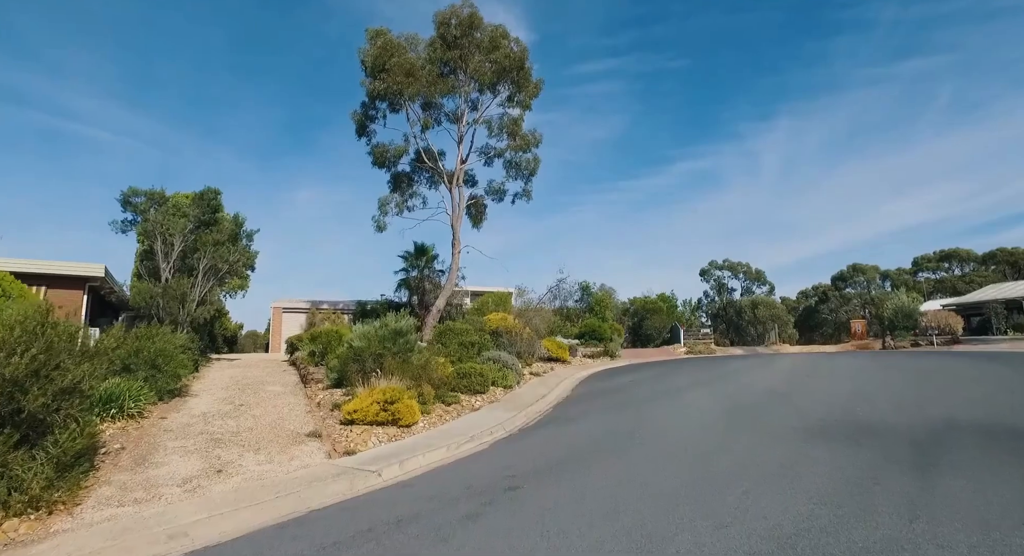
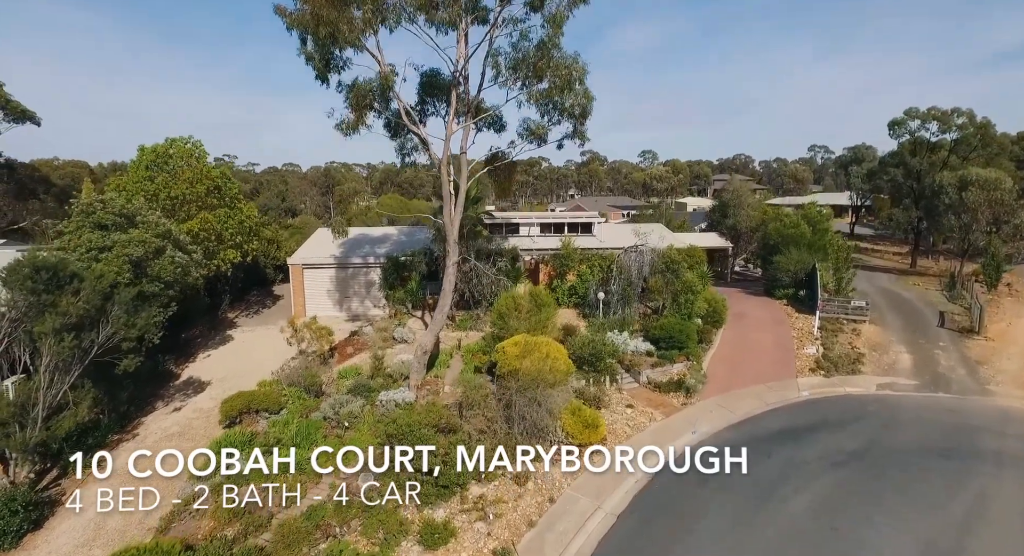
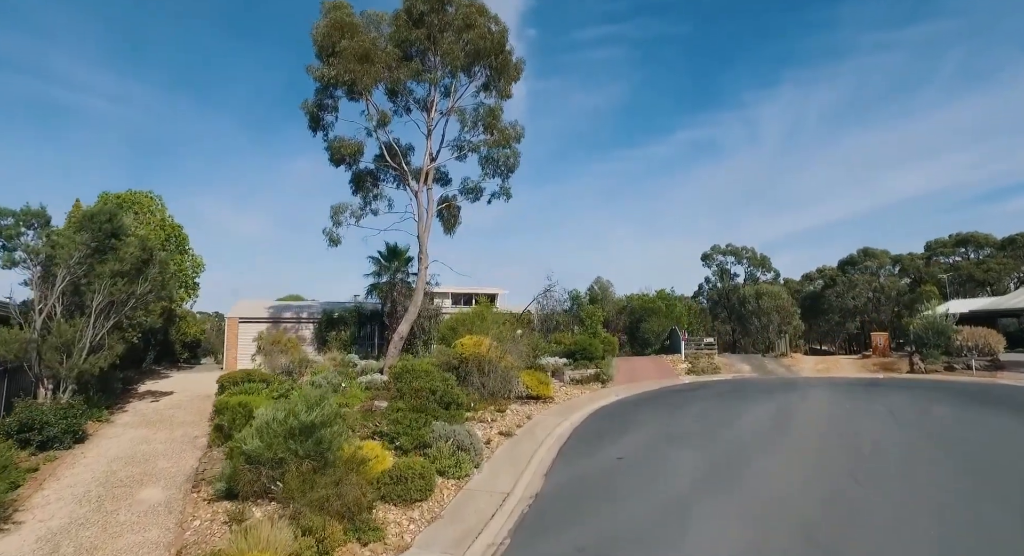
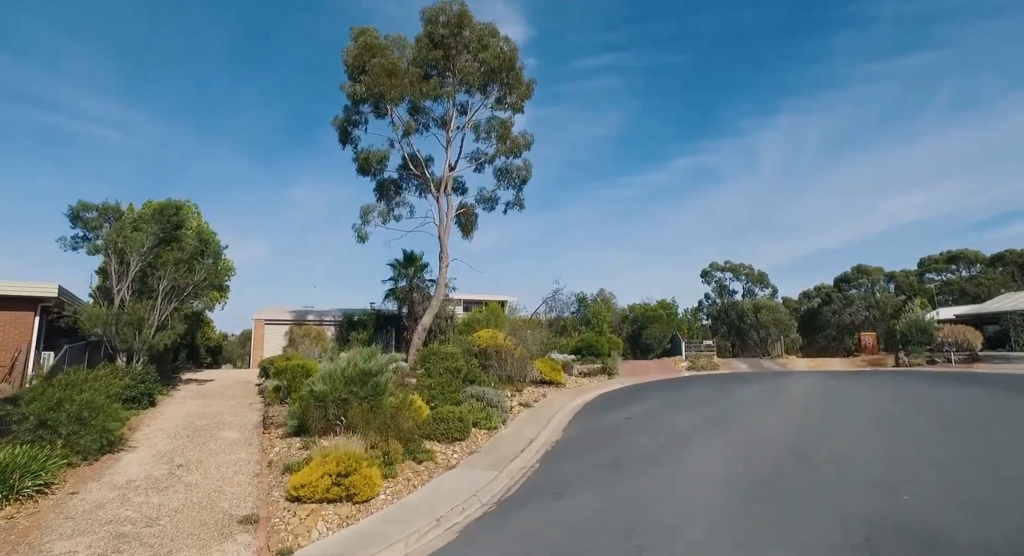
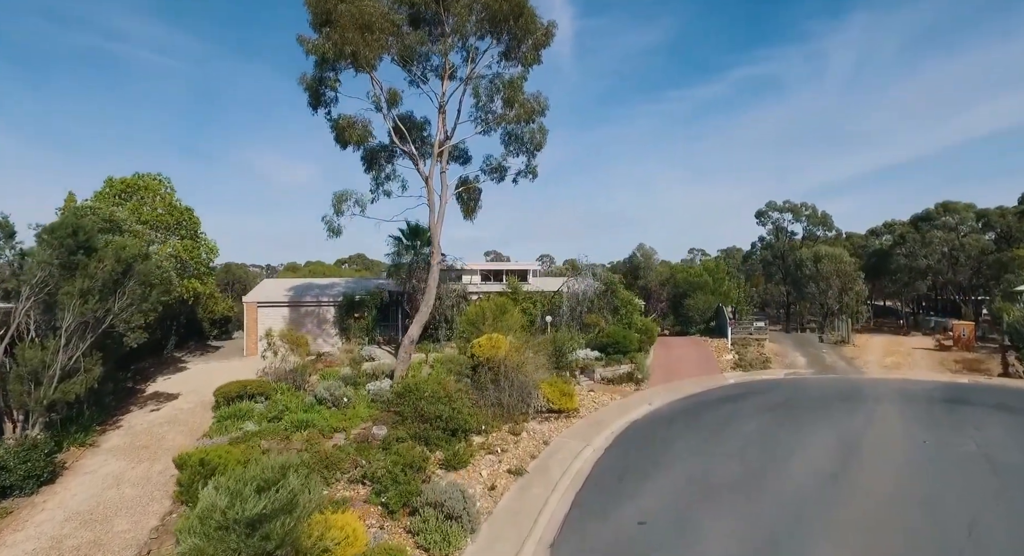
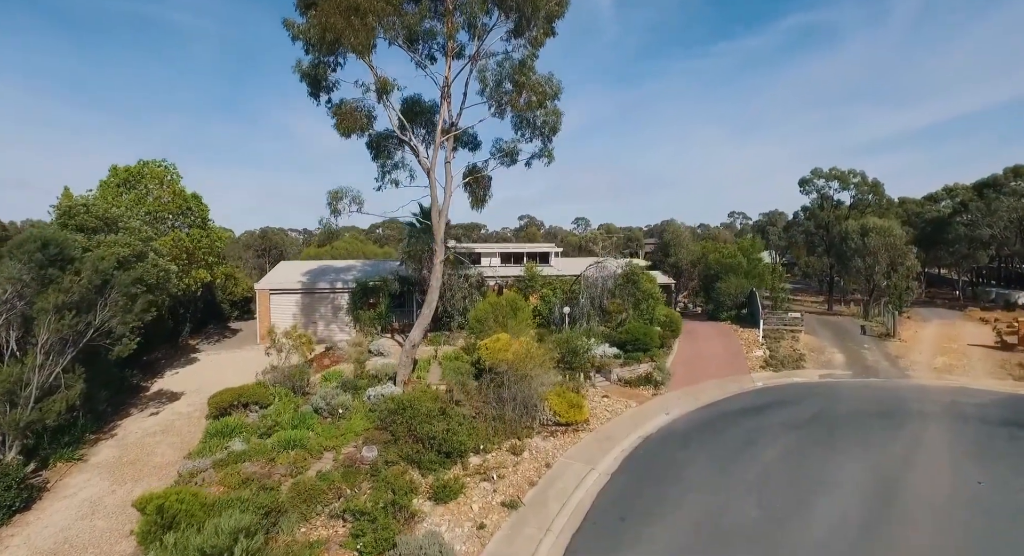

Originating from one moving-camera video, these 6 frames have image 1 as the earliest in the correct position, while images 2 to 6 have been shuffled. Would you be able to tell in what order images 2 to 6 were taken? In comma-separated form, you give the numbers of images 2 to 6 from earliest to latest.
4, 3, 5, 6, 2
